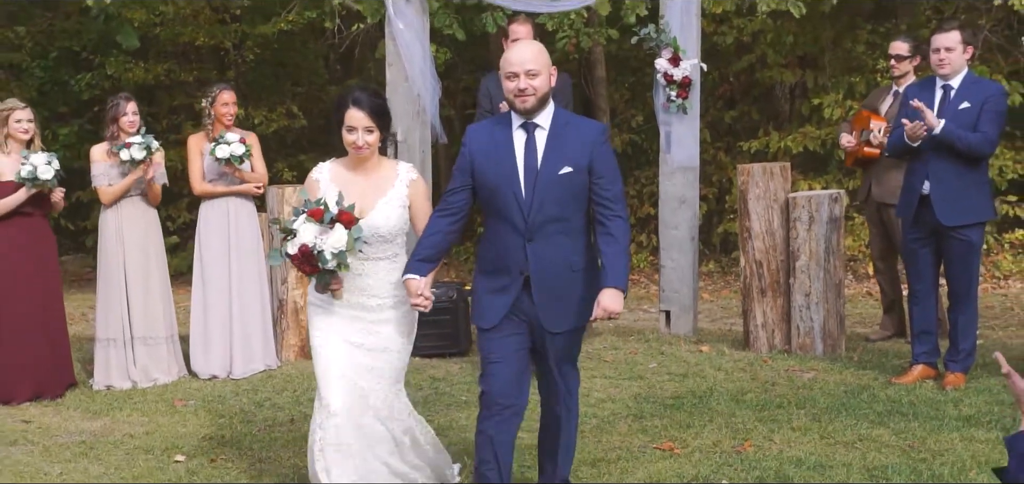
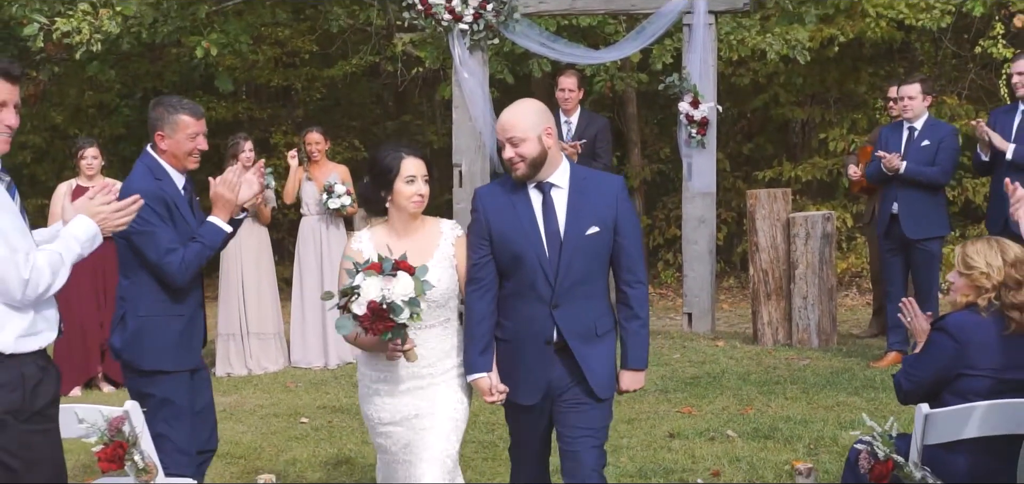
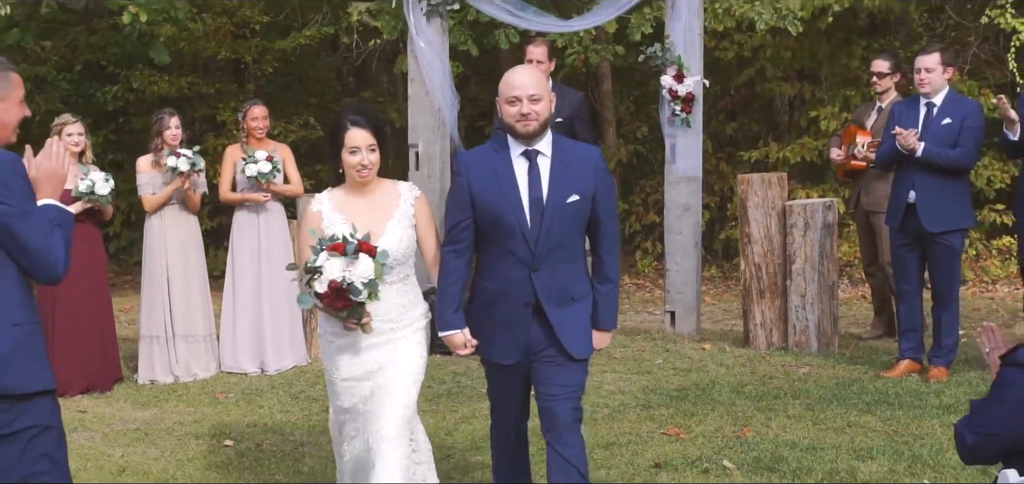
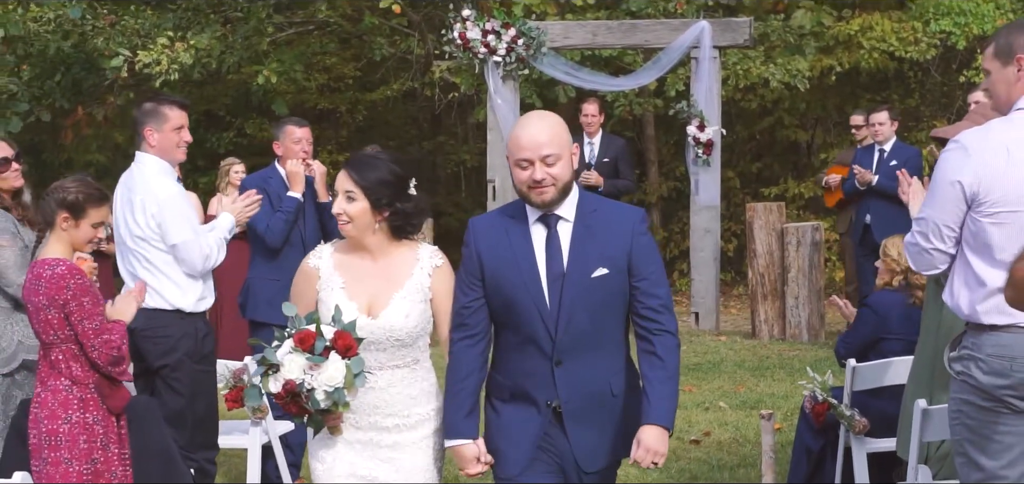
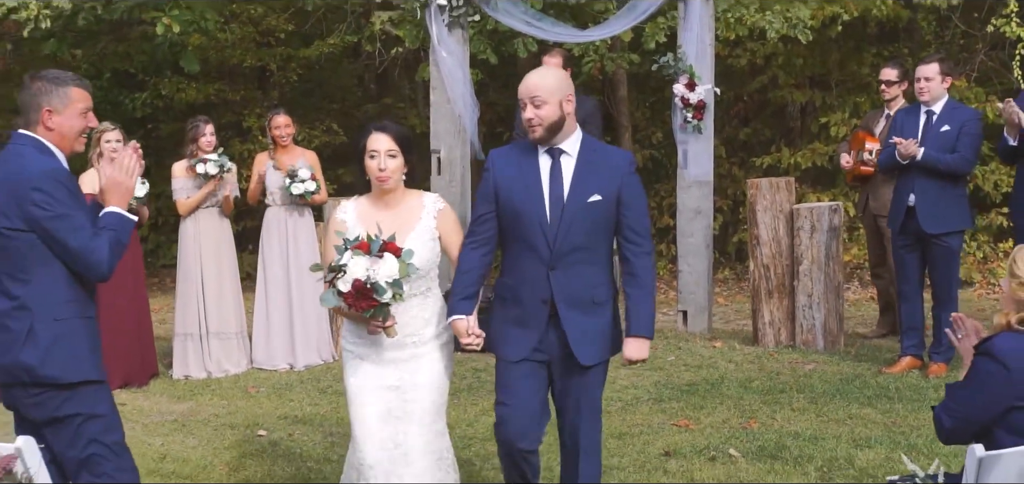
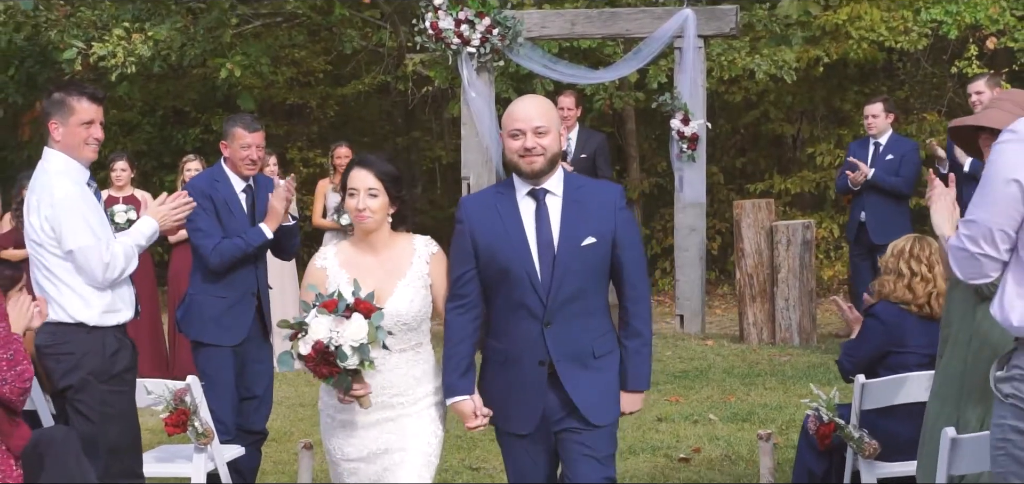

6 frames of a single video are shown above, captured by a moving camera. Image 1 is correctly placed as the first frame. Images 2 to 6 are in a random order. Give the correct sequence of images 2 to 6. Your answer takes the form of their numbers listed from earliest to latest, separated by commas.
3, 5, 2, 6, 4
